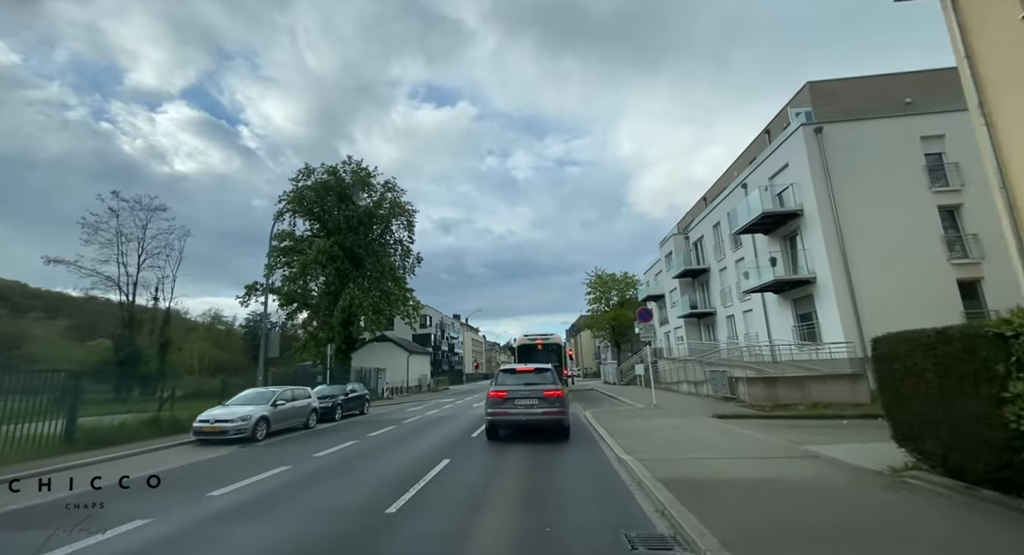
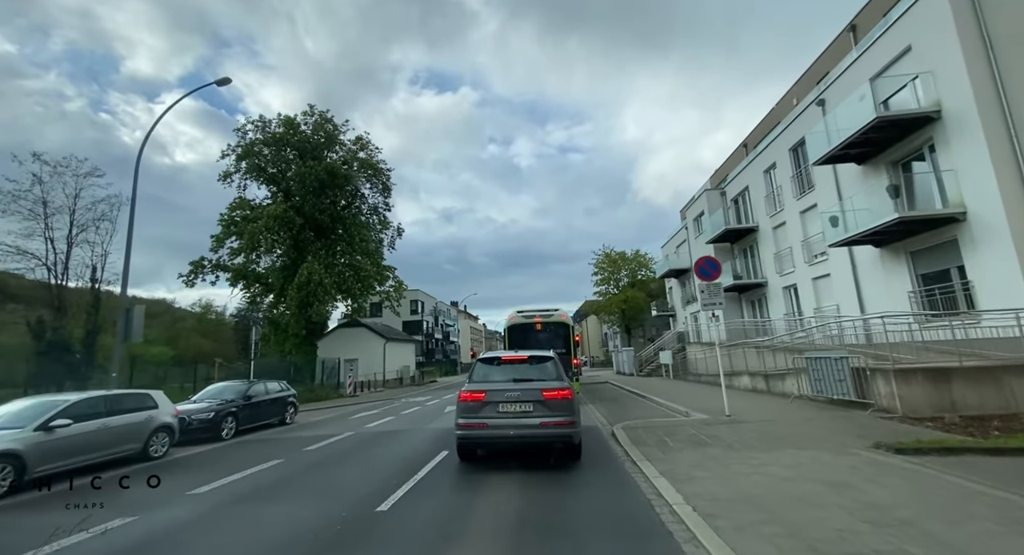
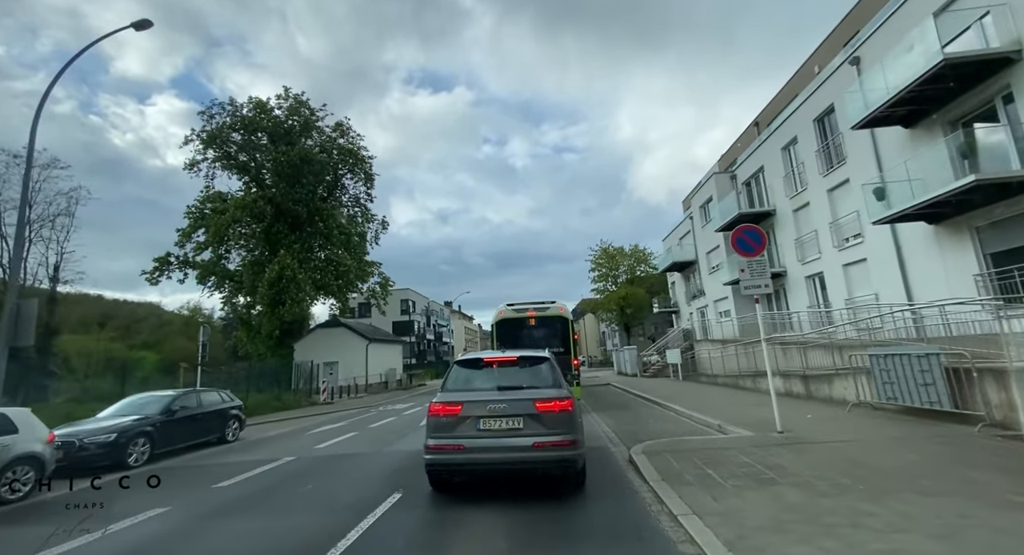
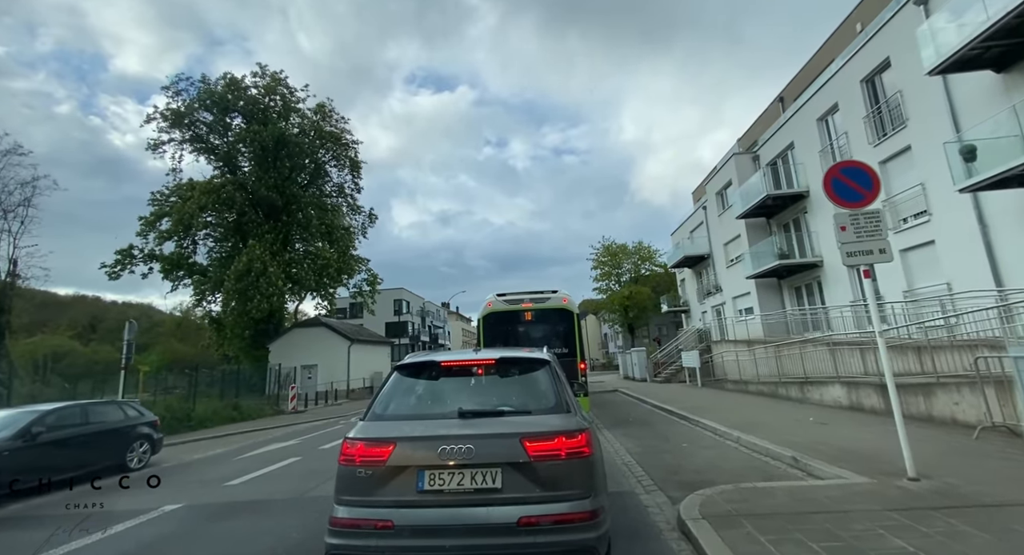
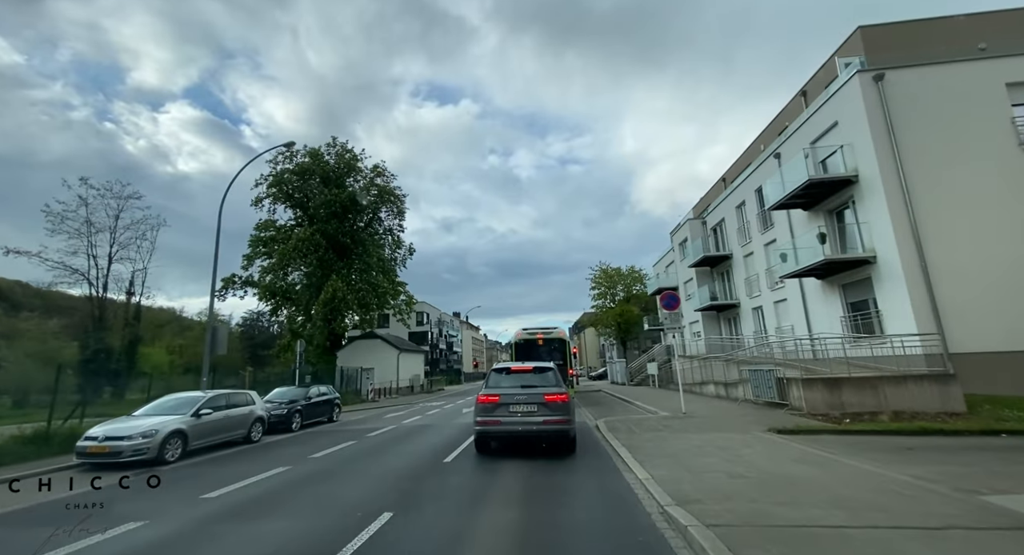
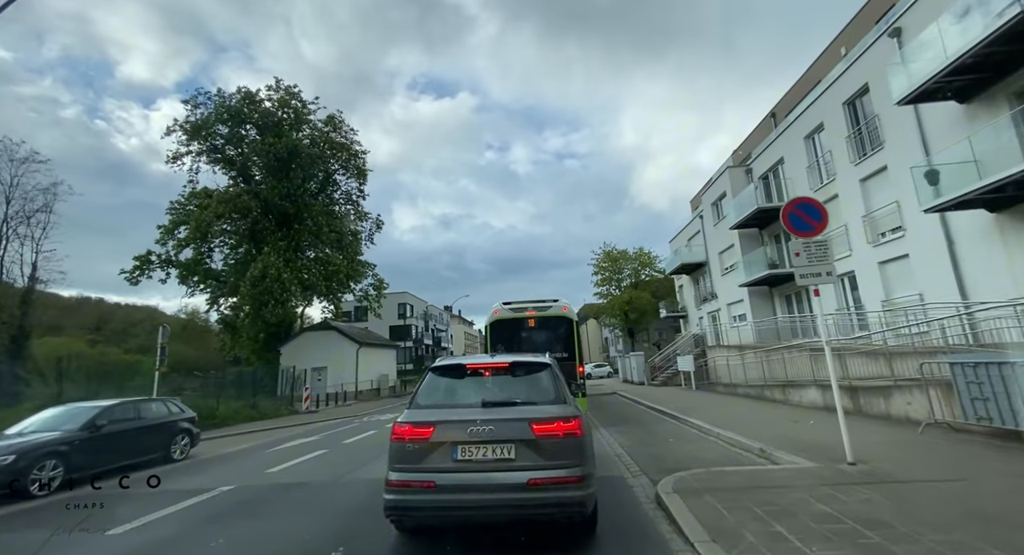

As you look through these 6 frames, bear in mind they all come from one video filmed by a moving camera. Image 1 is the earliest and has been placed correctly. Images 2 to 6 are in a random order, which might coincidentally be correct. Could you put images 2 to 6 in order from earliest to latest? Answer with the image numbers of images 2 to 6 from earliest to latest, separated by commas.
5, 2, 3, 6, 4
